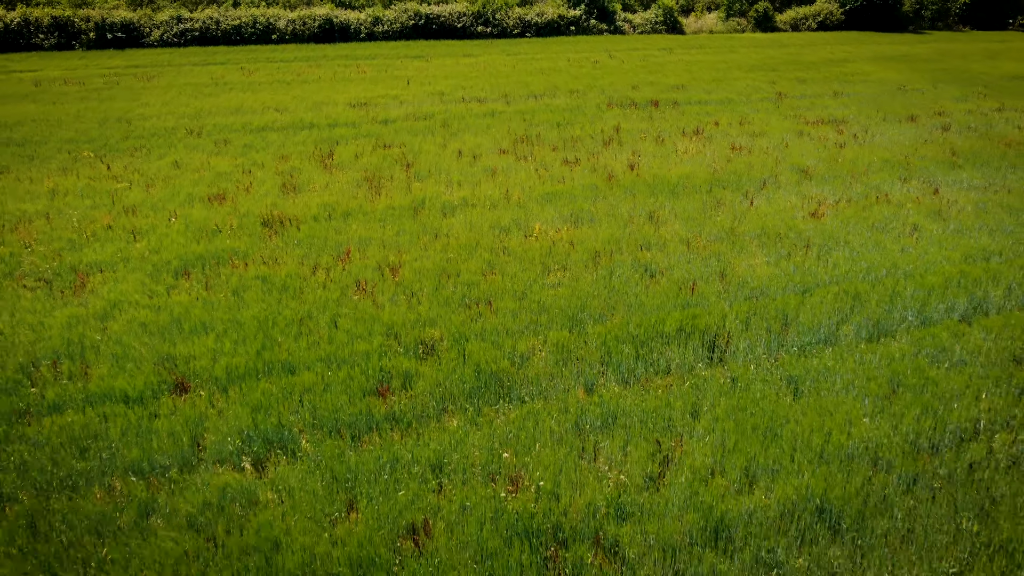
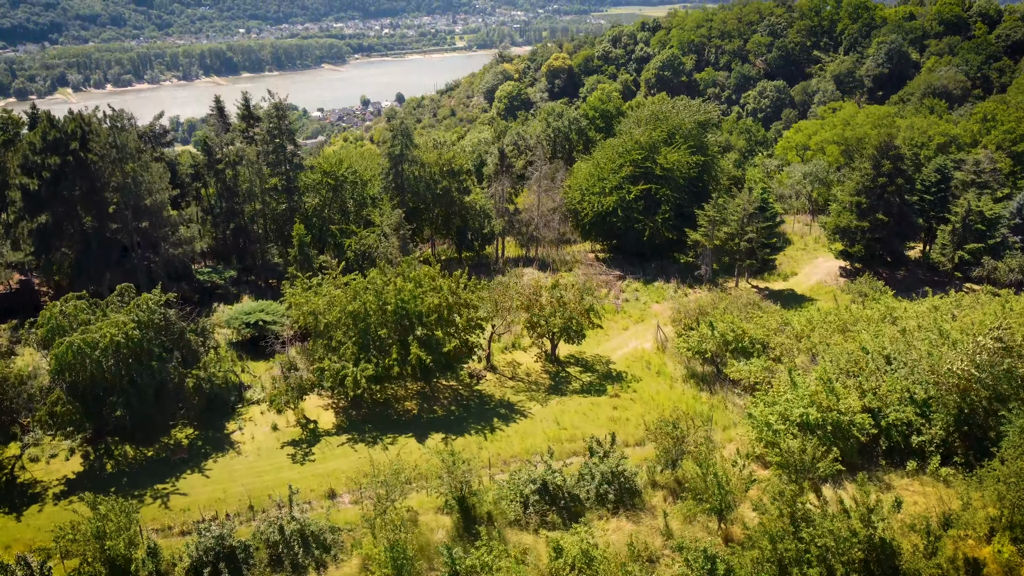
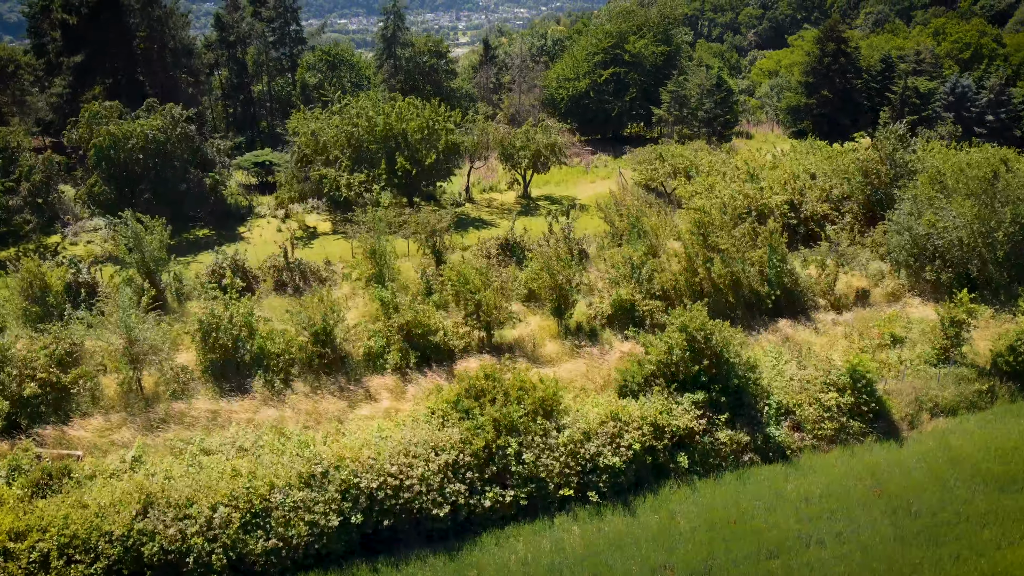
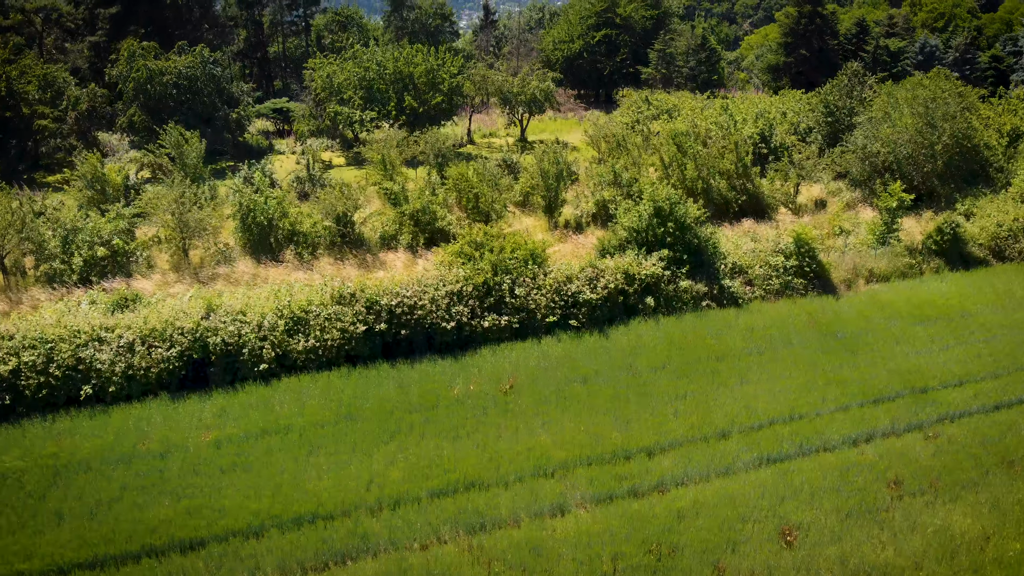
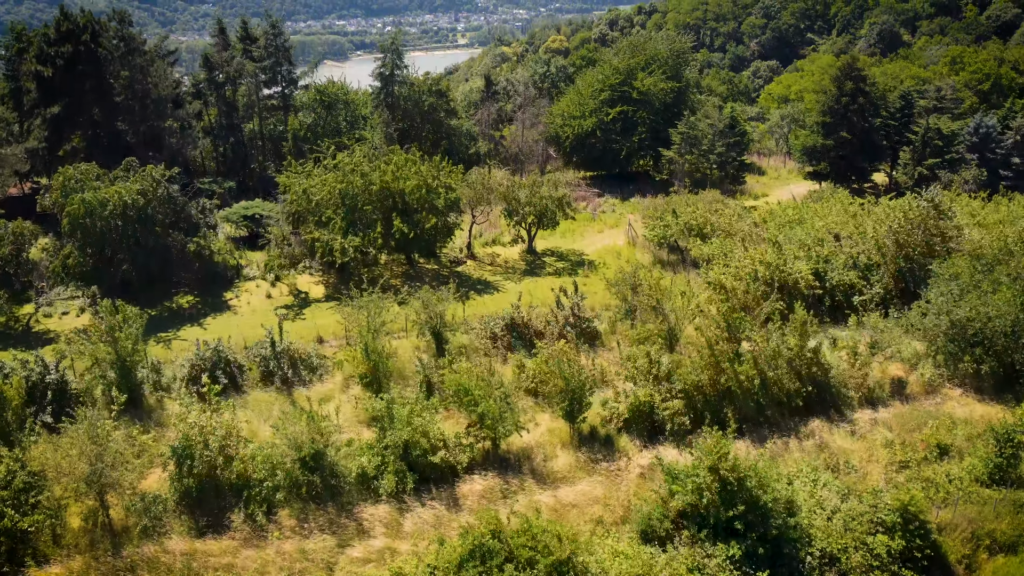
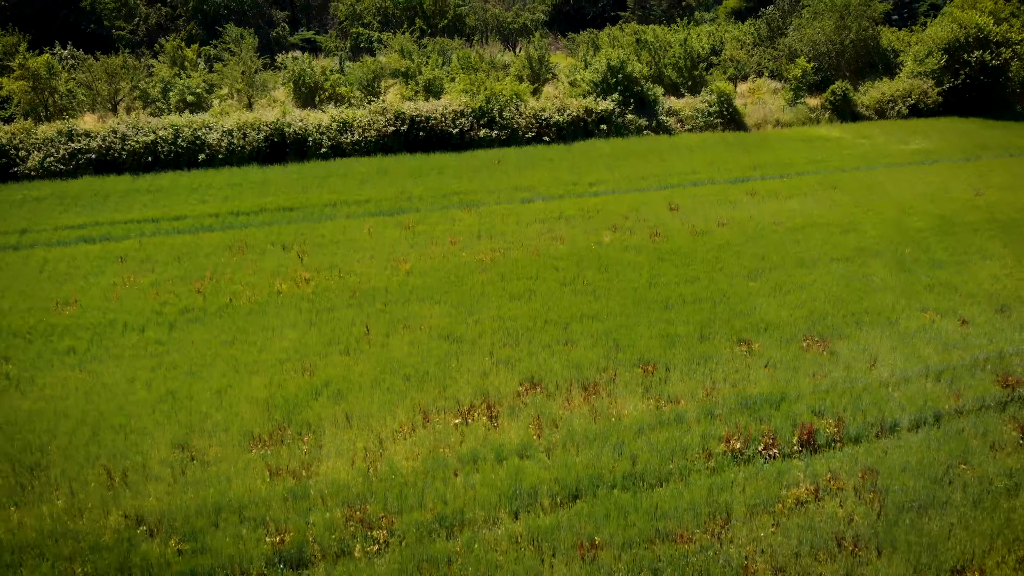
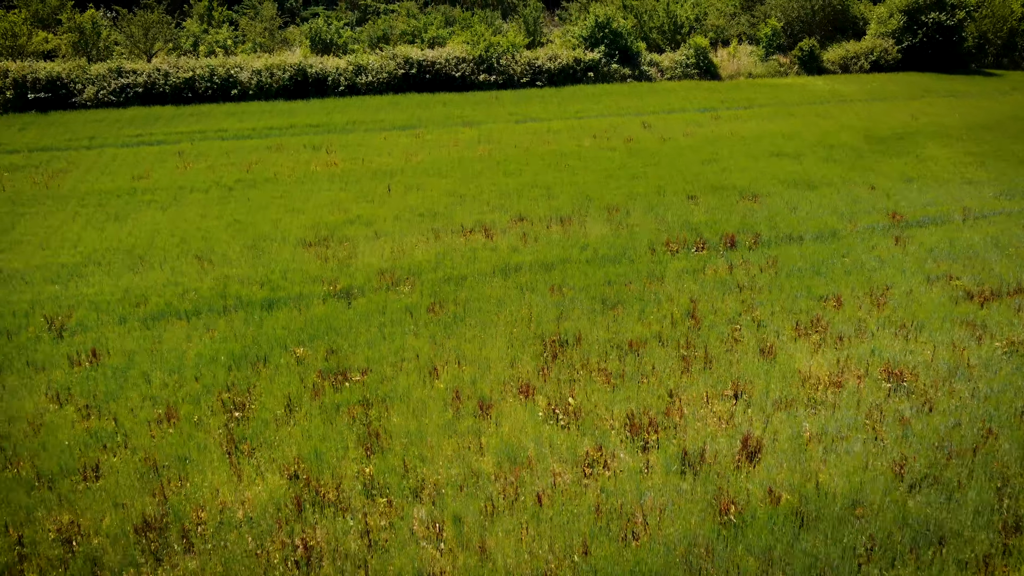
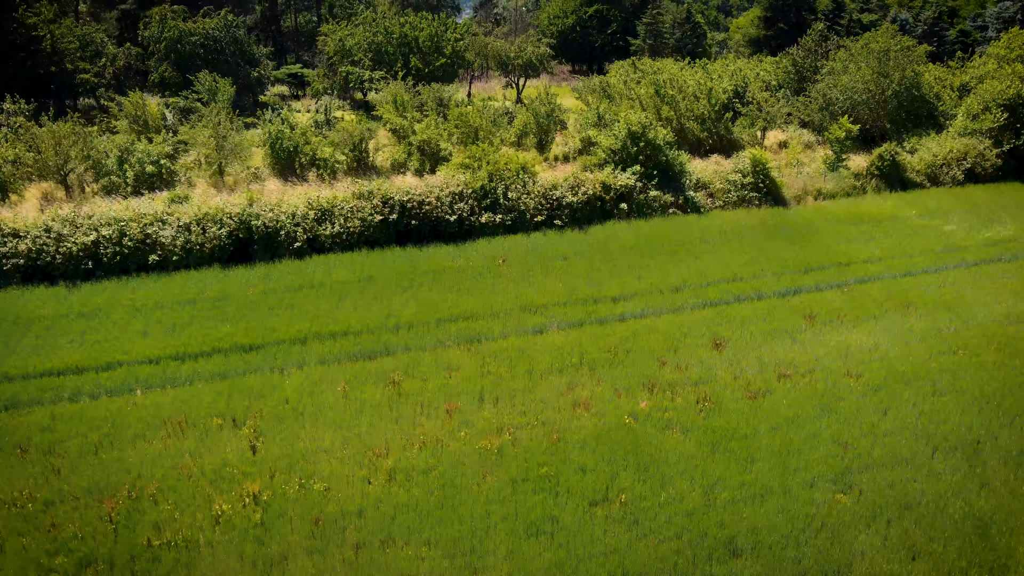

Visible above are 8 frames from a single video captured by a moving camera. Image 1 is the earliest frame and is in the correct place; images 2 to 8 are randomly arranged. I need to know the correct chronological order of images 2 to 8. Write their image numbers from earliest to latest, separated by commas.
7, 6, 8, 4, 3, 5, 2
